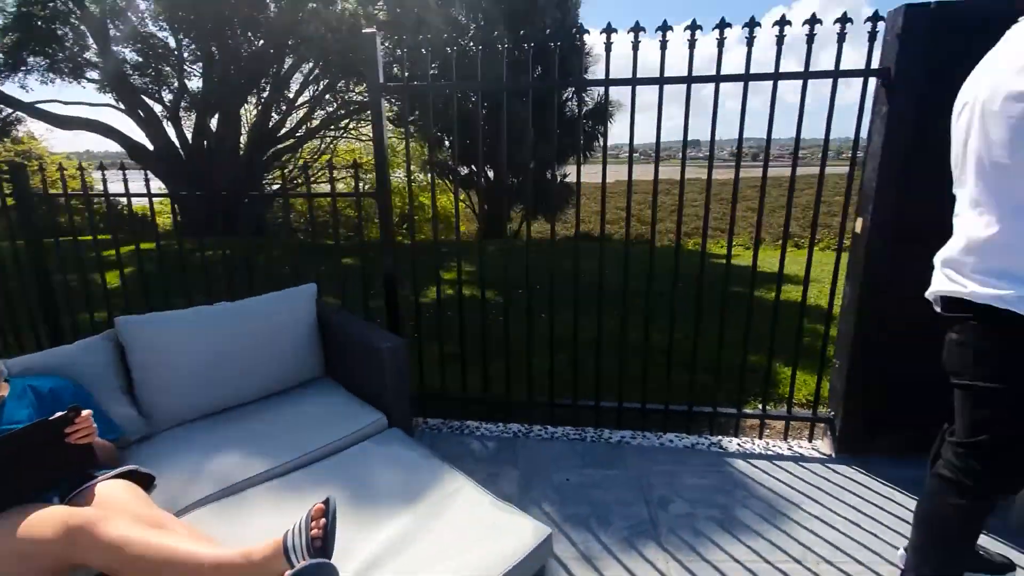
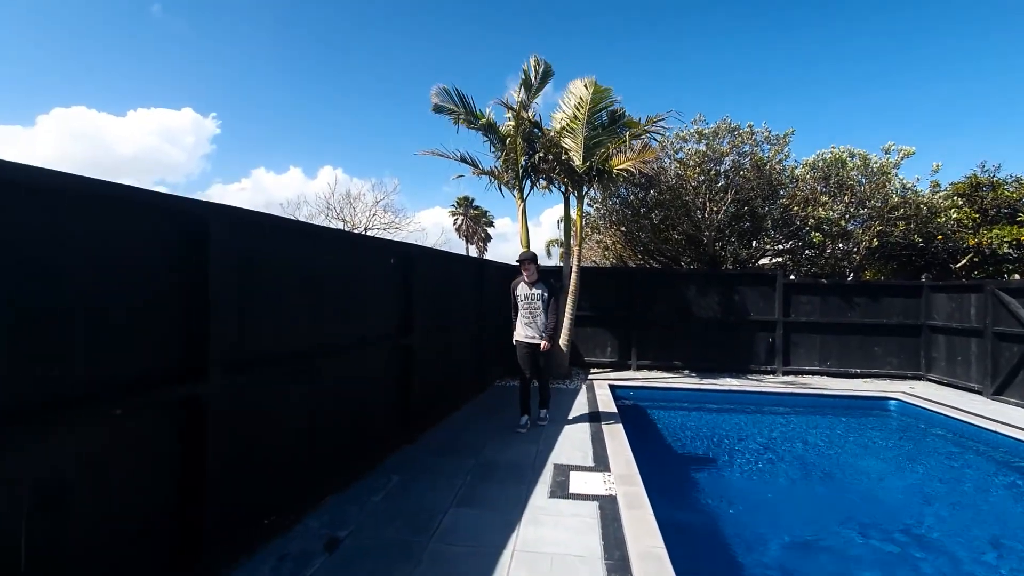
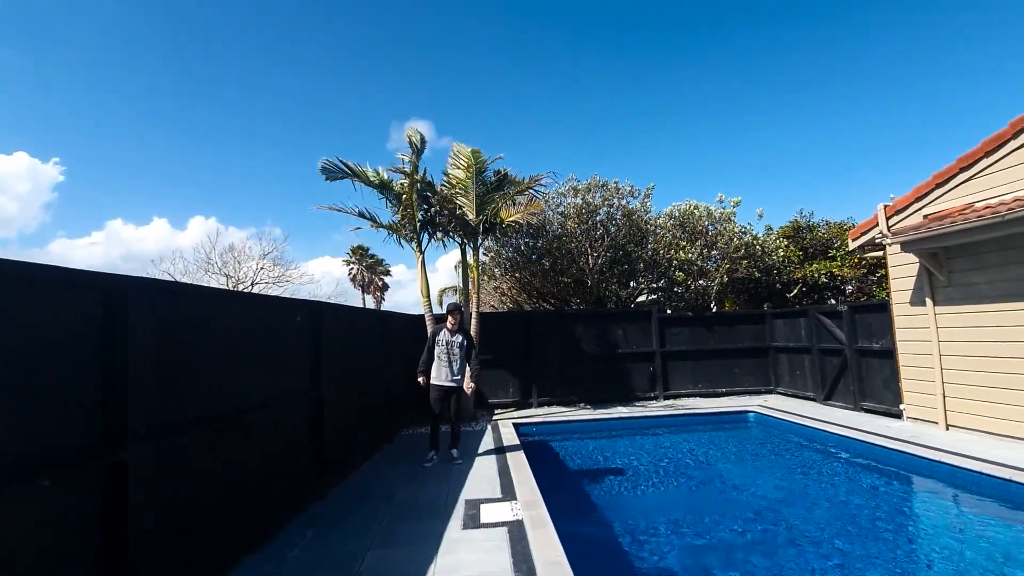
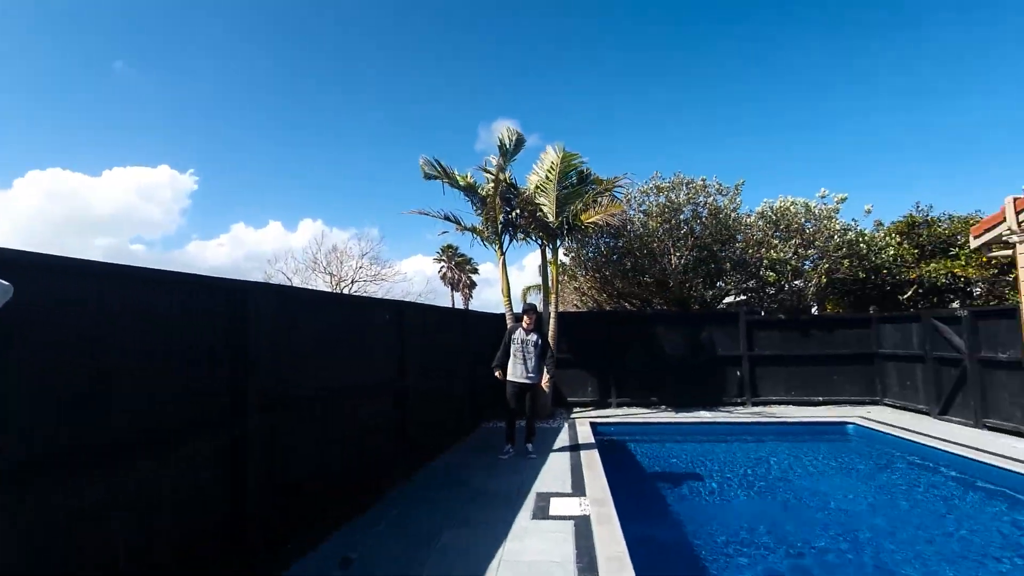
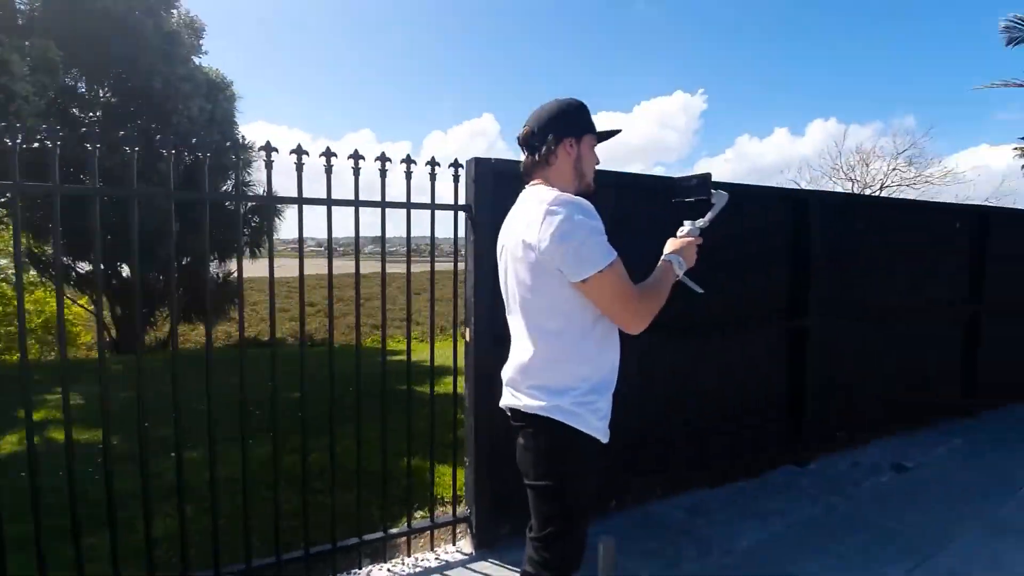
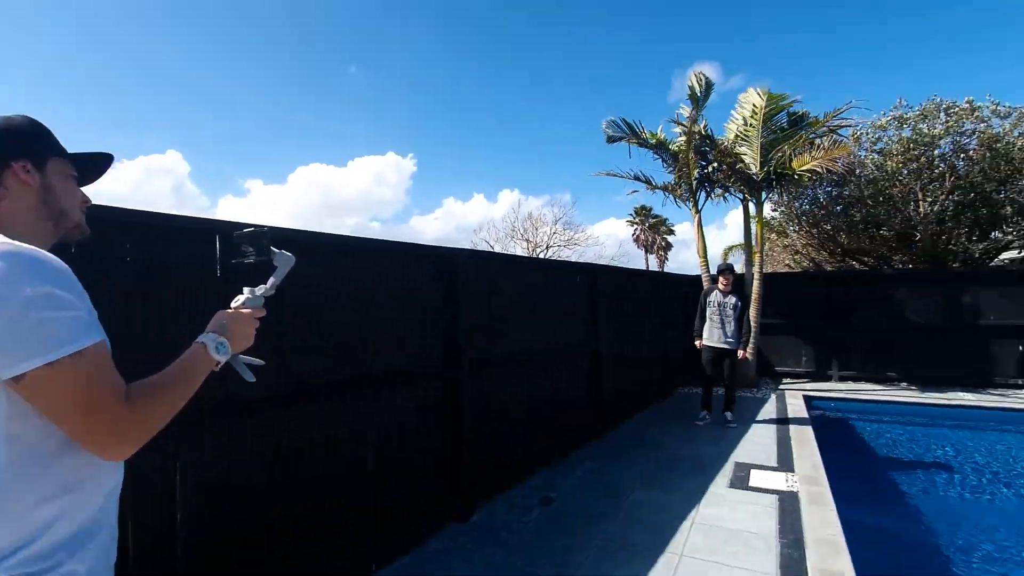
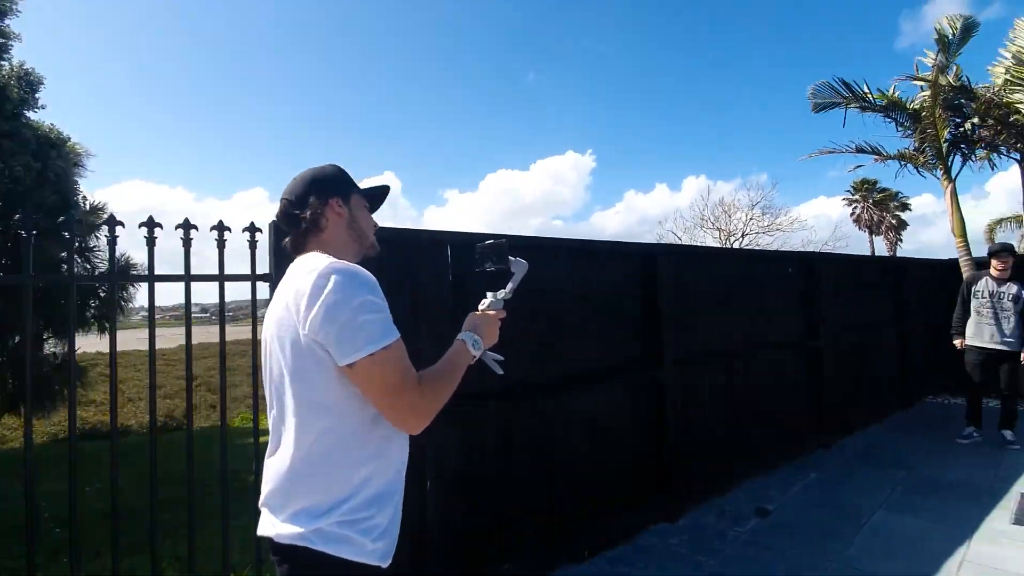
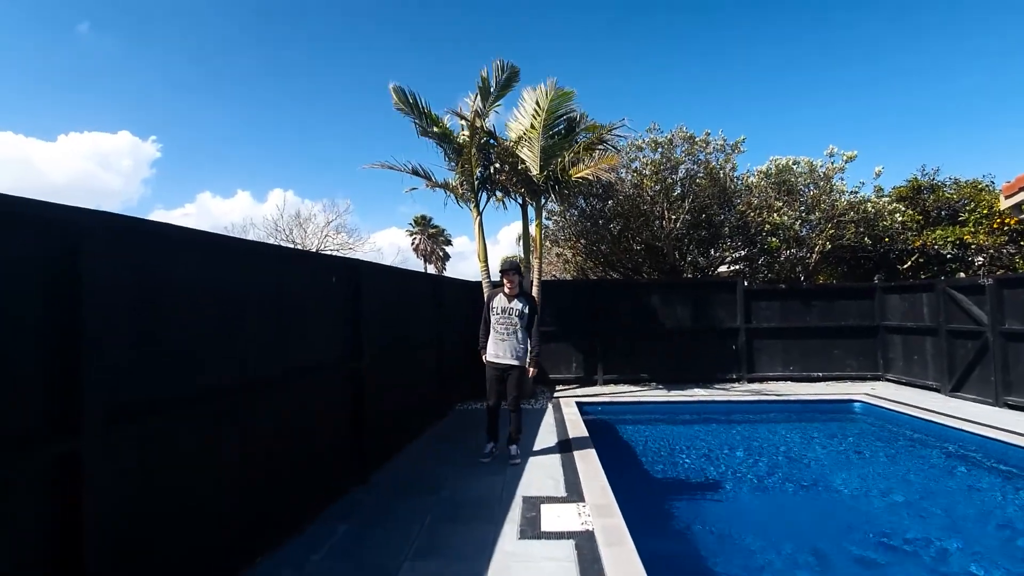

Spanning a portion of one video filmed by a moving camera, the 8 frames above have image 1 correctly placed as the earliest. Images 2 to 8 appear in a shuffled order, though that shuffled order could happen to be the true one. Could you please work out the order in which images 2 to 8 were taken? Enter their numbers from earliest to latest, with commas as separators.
5, 7, 6, 4, 3, 8, 2
